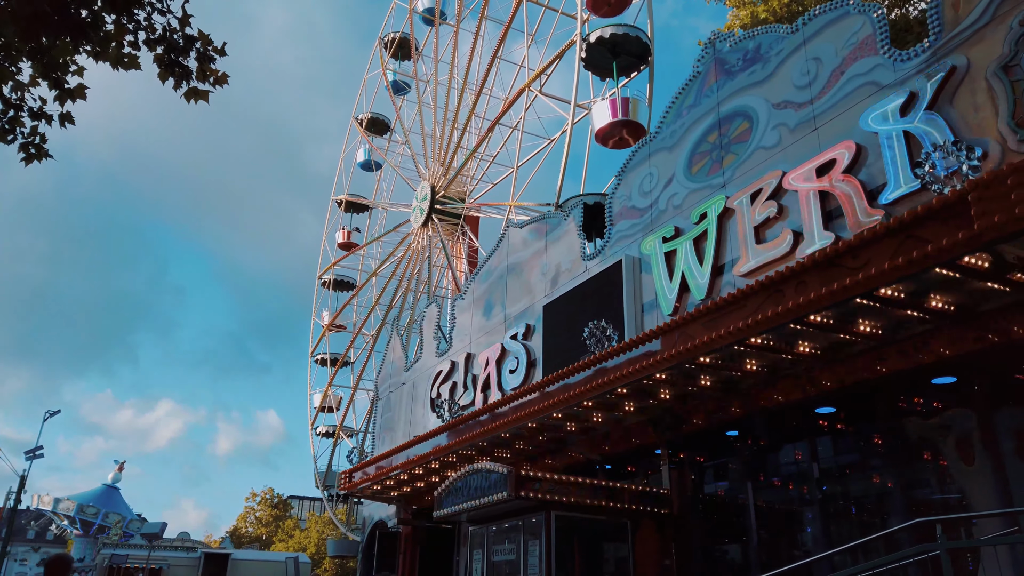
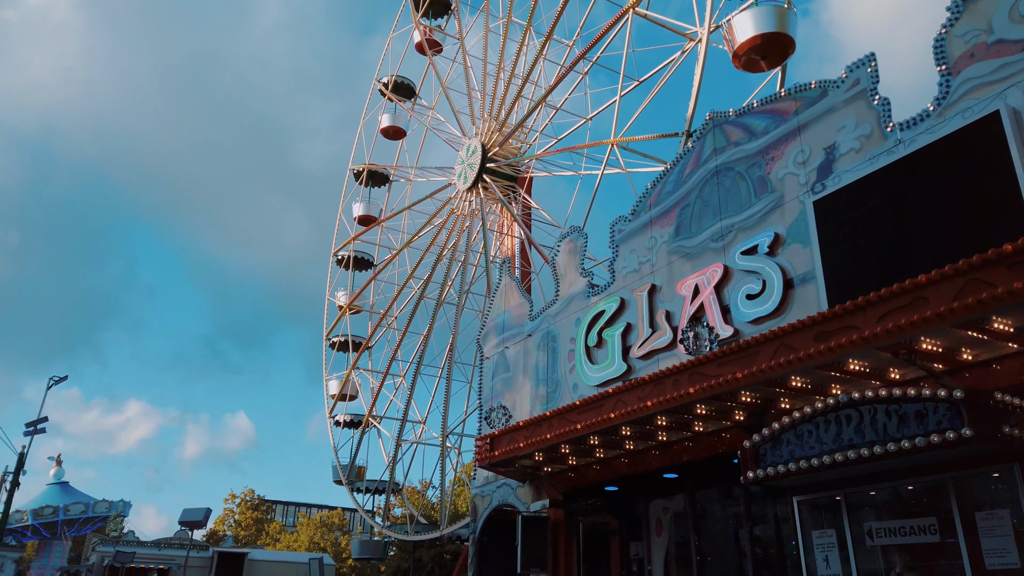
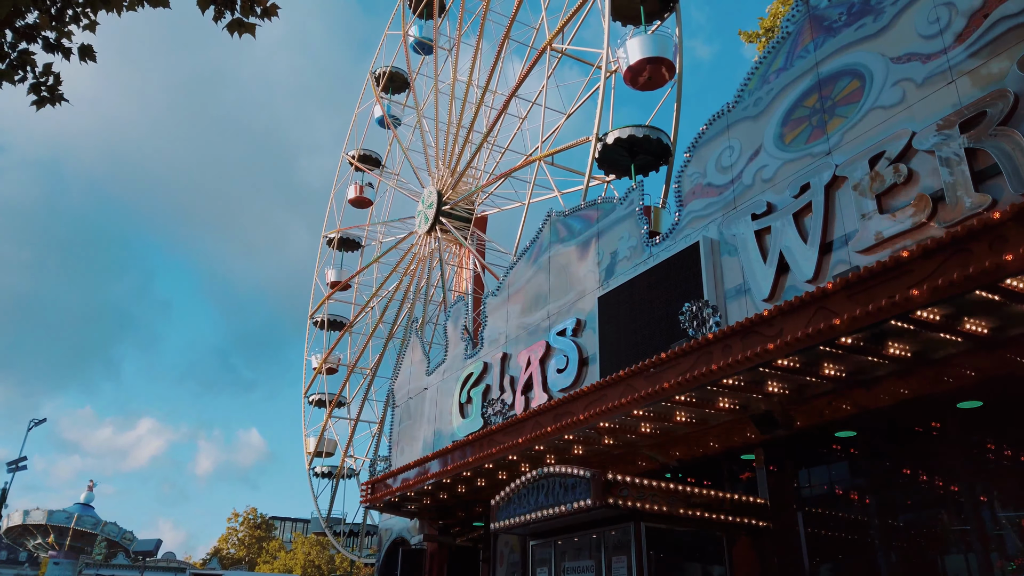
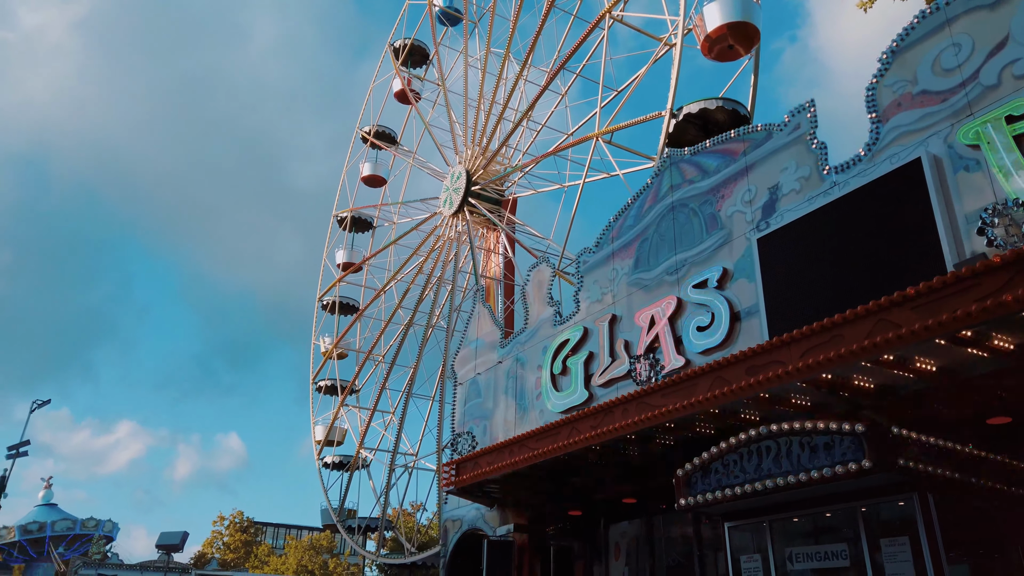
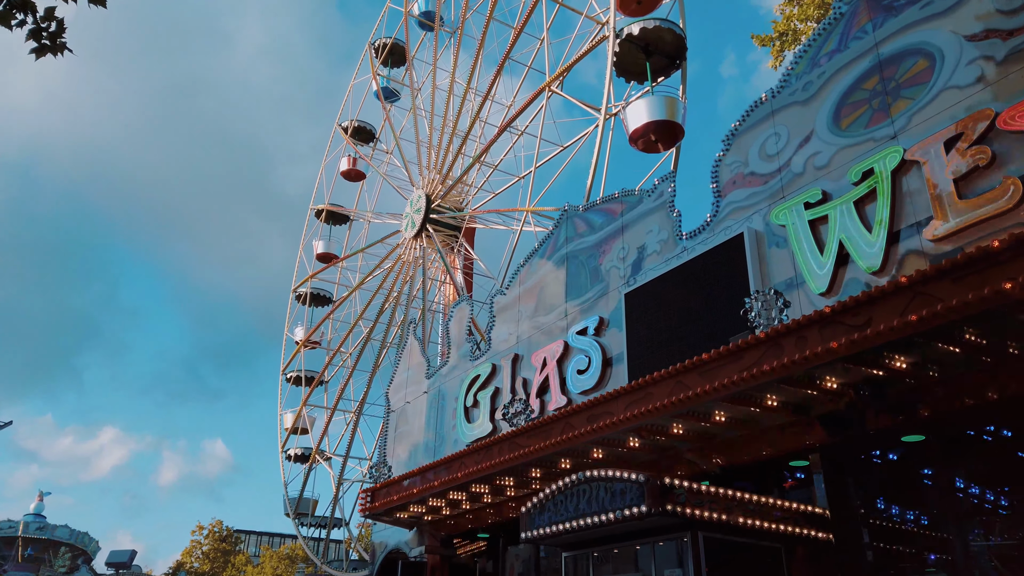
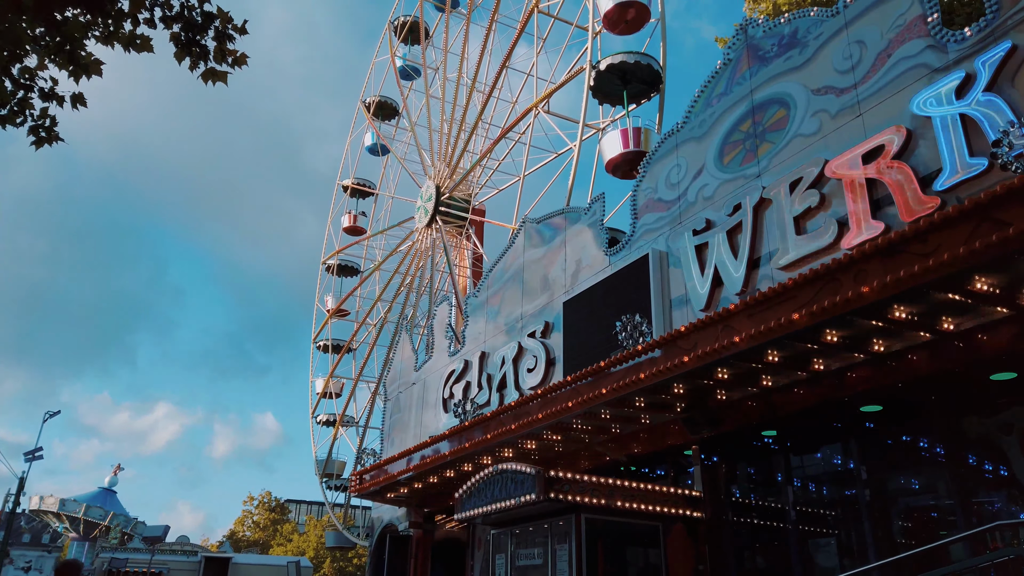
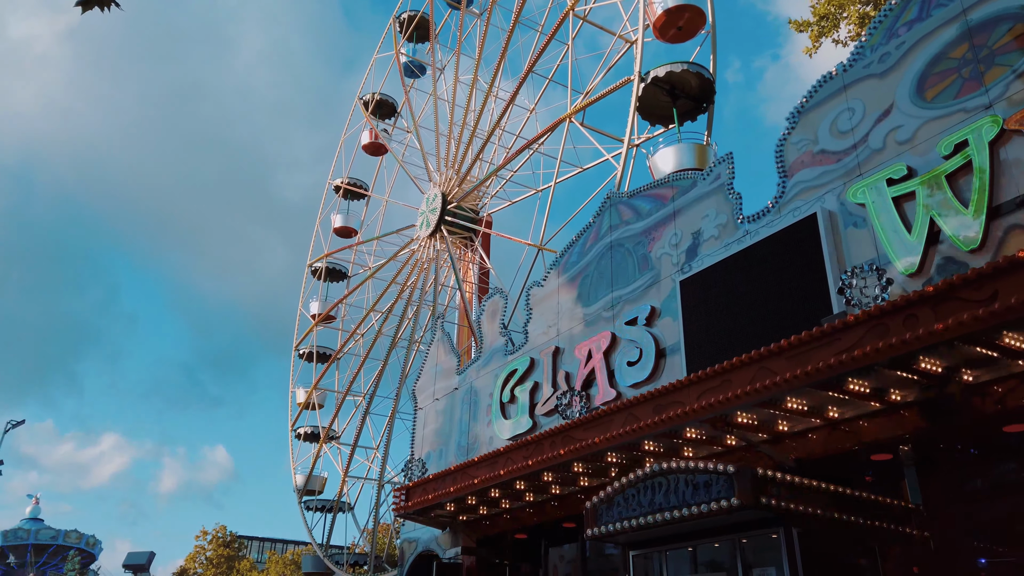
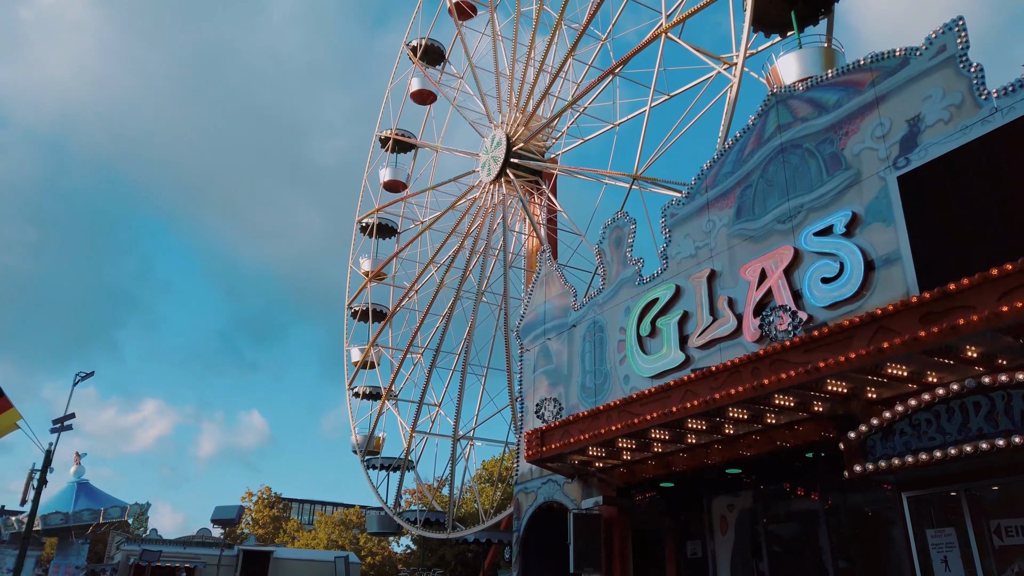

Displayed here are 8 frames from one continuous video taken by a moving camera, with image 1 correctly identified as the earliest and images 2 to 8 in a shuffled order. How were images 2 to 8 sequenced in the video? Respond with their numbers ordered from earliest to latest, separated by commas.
6, 3, 5, 7, 4, 2, 8
